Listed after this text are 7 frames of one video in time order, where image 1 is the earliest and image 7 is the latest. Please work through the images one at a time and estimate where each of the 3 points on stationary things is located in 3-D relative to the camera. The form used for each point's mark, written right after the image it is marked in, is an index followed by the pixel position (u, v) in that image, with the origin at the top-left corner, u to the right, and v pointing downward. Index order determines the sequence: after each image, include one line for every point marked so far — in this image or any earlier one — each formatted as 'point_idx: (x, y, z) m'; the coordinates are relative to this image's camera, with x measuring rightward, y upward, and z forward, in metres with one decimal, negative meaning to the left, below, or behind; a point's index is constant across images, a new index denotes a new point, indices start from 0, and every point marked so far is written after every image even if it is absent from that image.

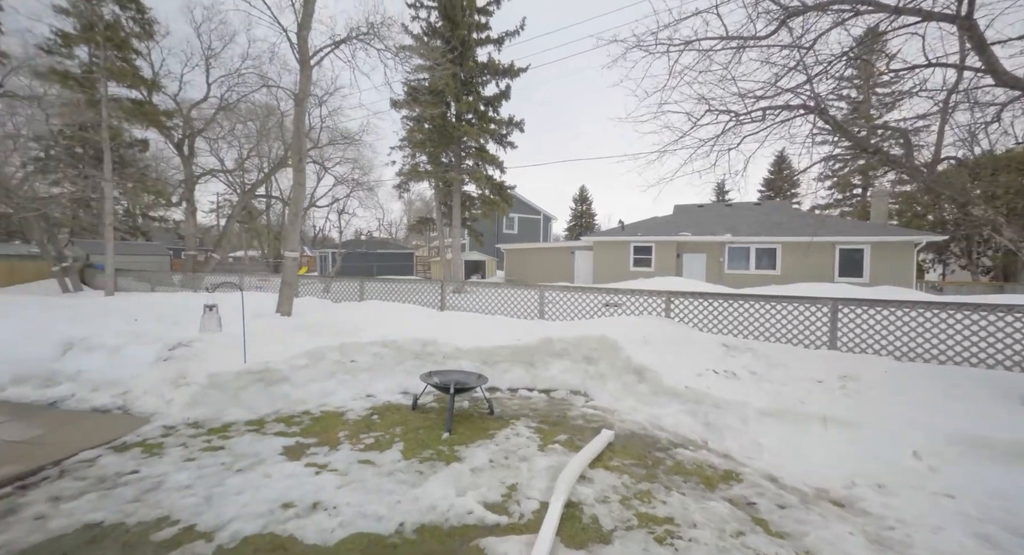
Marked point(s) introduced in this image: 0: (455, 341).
0: (-0.6, -0.7, +4.7) m
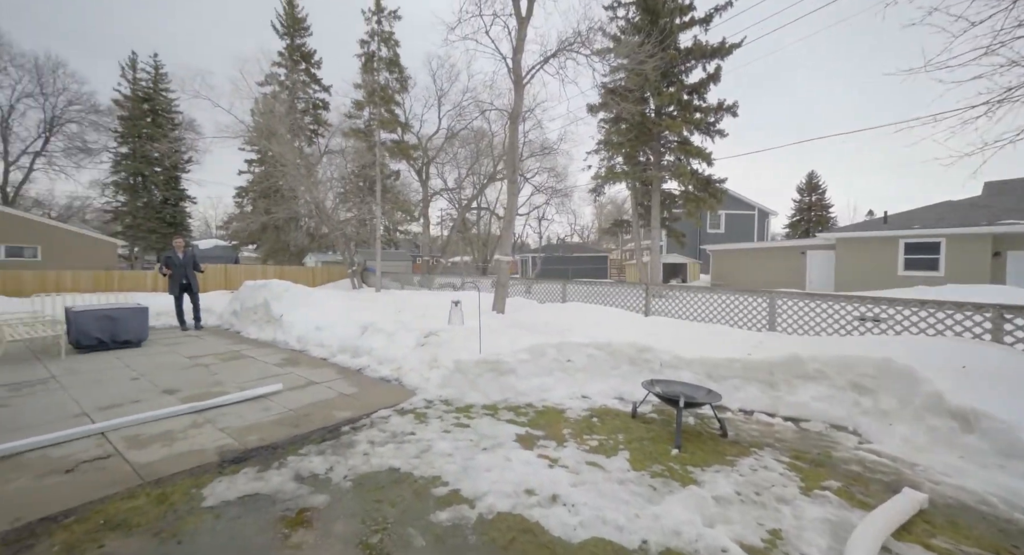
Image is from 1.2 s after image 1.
0: (+1.7, -0.8, +4.4) m
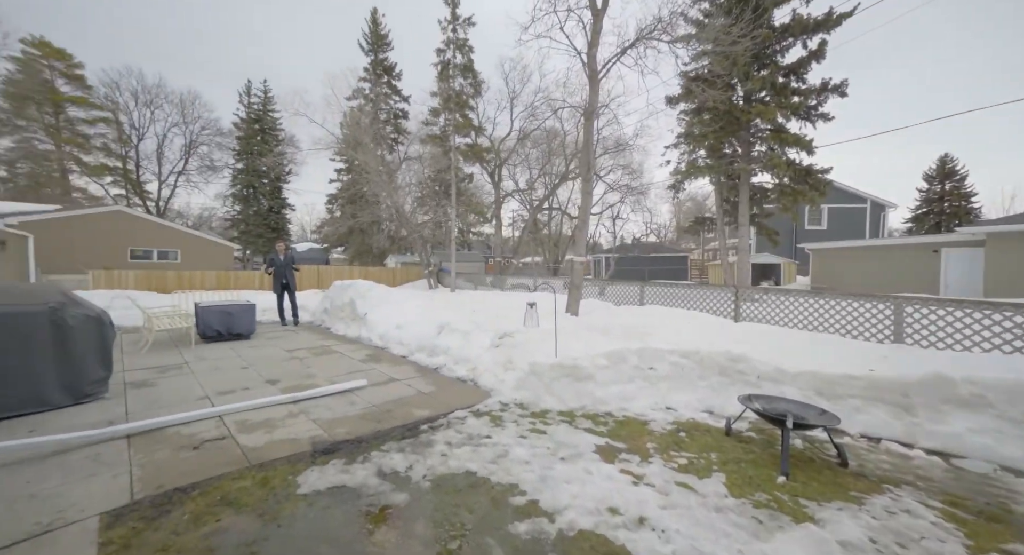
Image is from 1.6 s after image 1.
0: (+2.5, -0.8, +4.0) m
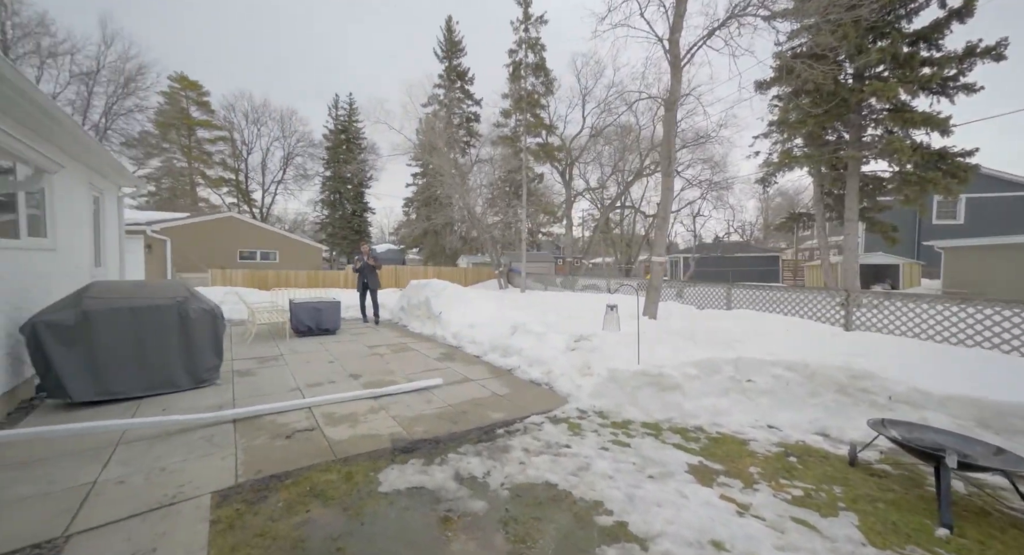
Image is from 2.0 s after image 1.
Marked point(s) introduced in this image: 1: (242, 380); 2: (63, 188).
0: (+3.1, -0.8, +3.3) m
1: (-3.1, -1.2, +4.9) m
2: (-5.5, +1.1, +5.2) m
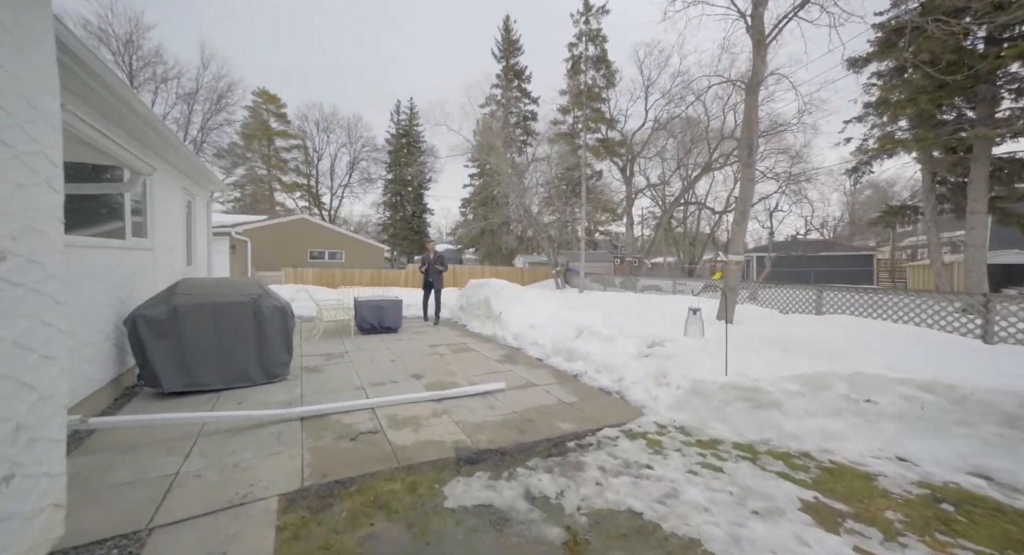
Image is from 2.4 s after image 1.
0: (+3.6, -0.8, +2.6) m
1: (-2.4, -1.2, +5.0) m
2: (-4.7, +1.2, +5.5) m
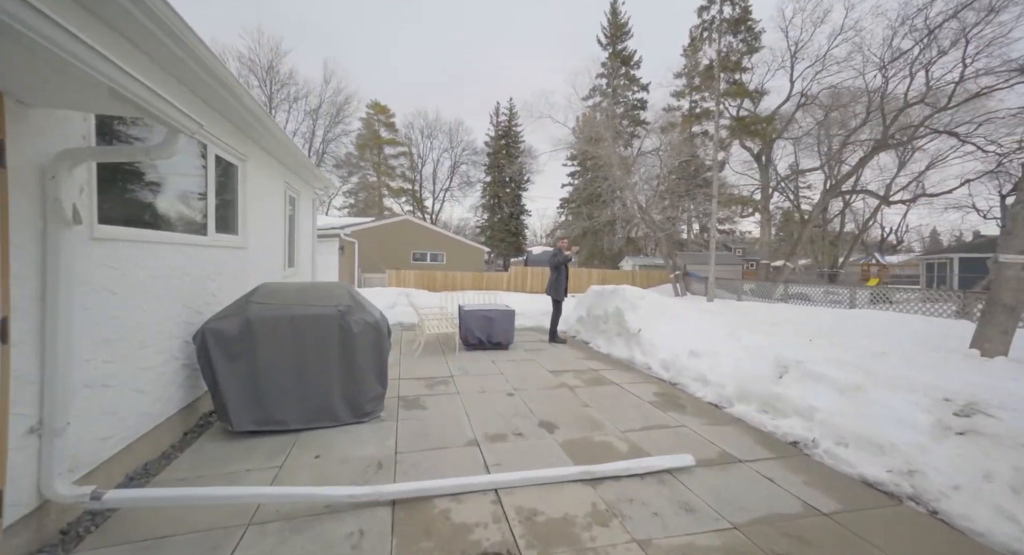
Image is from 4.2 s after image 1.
0: (+4.5, -0.9, +0.2) m
1: (-0.9, -1.2, +3.8) m
2: (-3.0, +1.1, +4.9) m
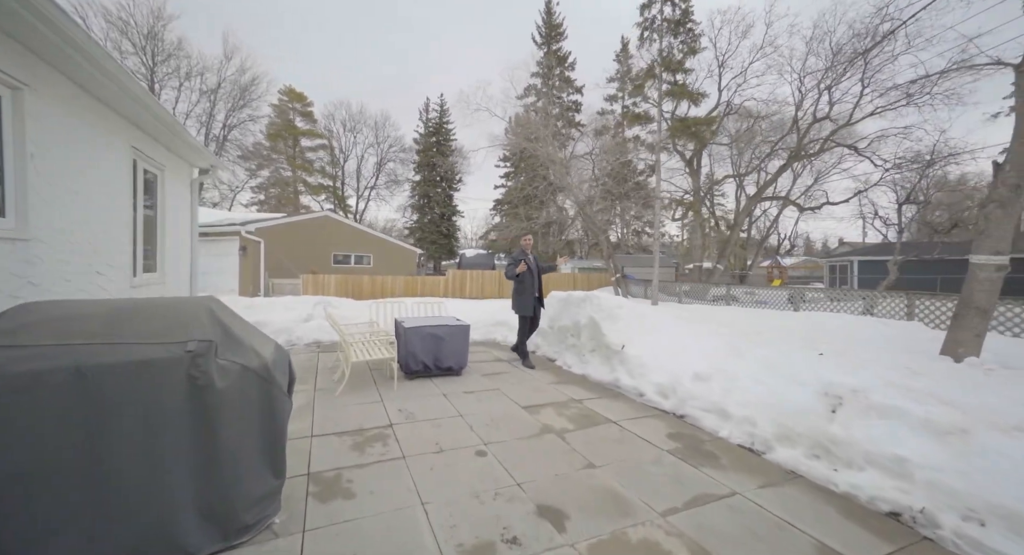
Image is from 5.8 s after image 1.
0: (+4.9, -0.9, -0.3) m
1: (-1.0, -1.3, +2.3) m
2: (-3.3, +1.0, +3.0) m
